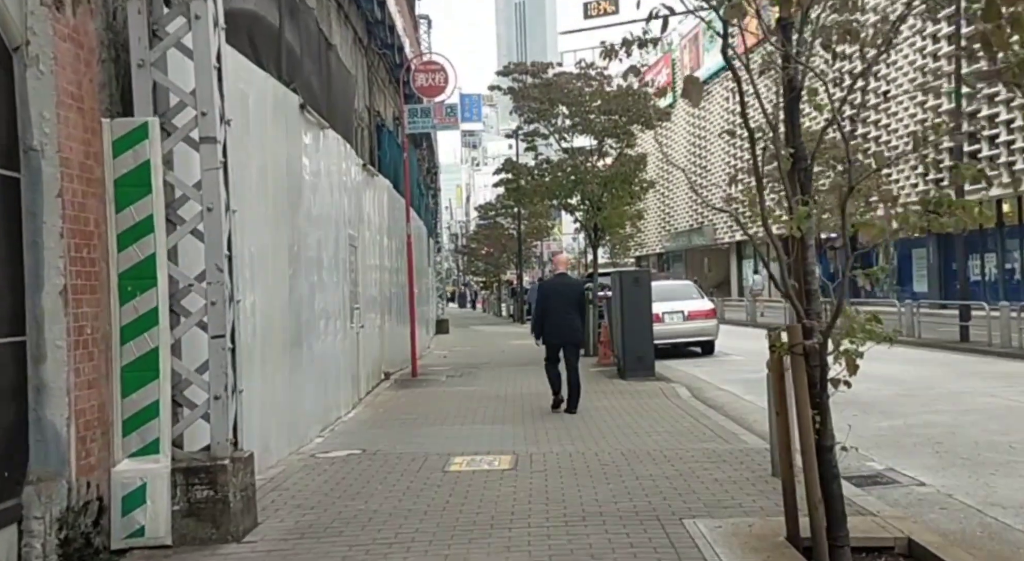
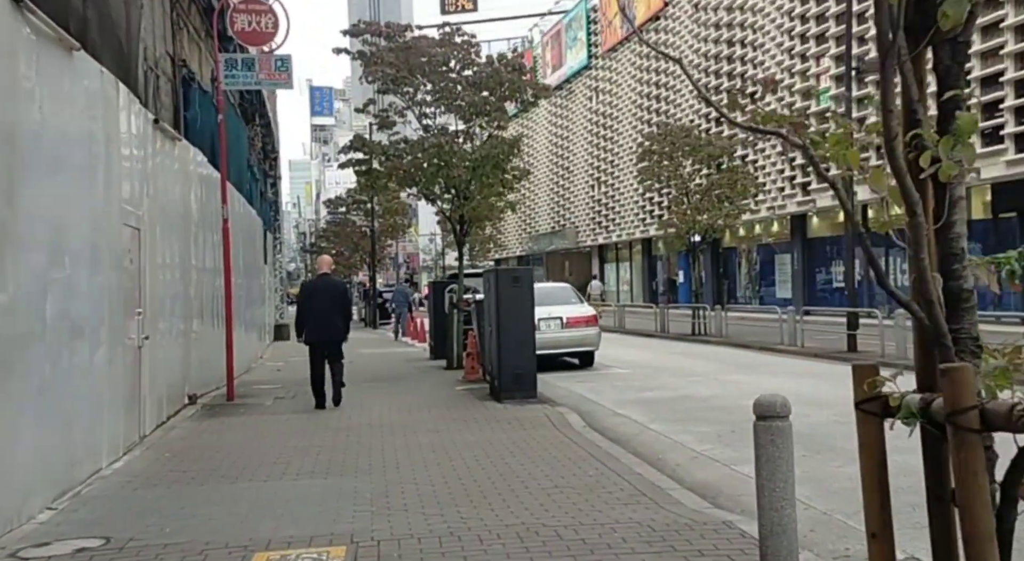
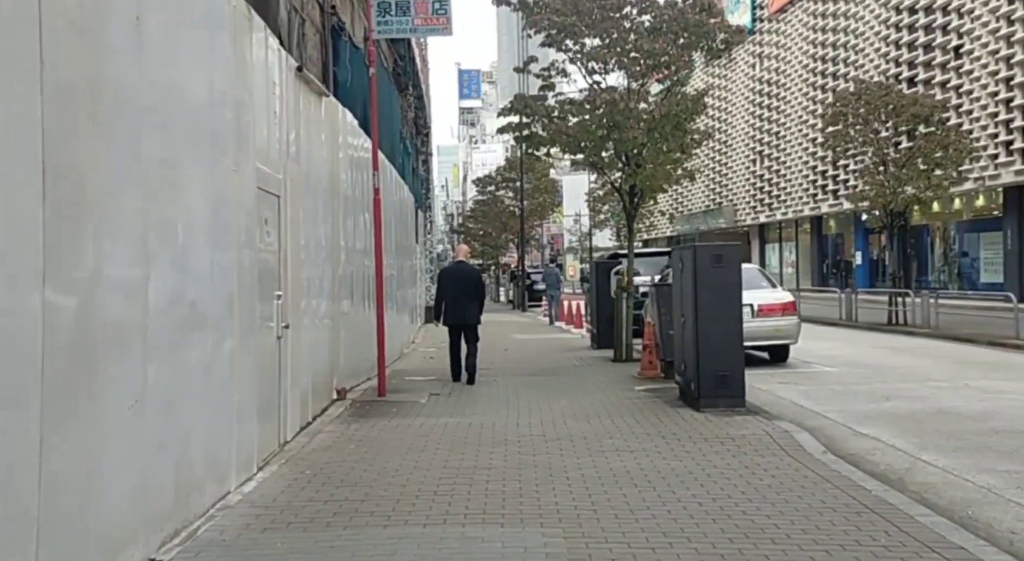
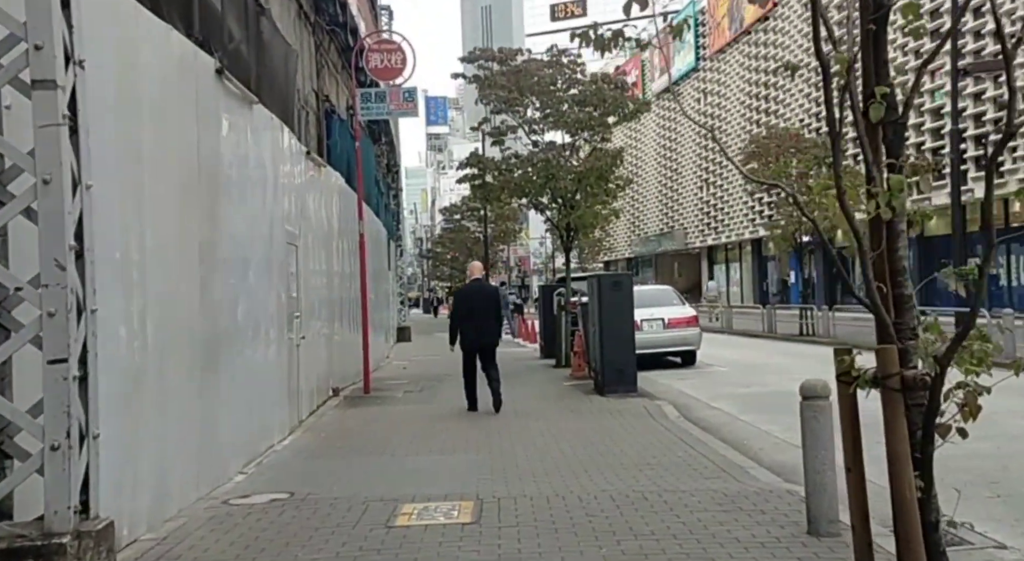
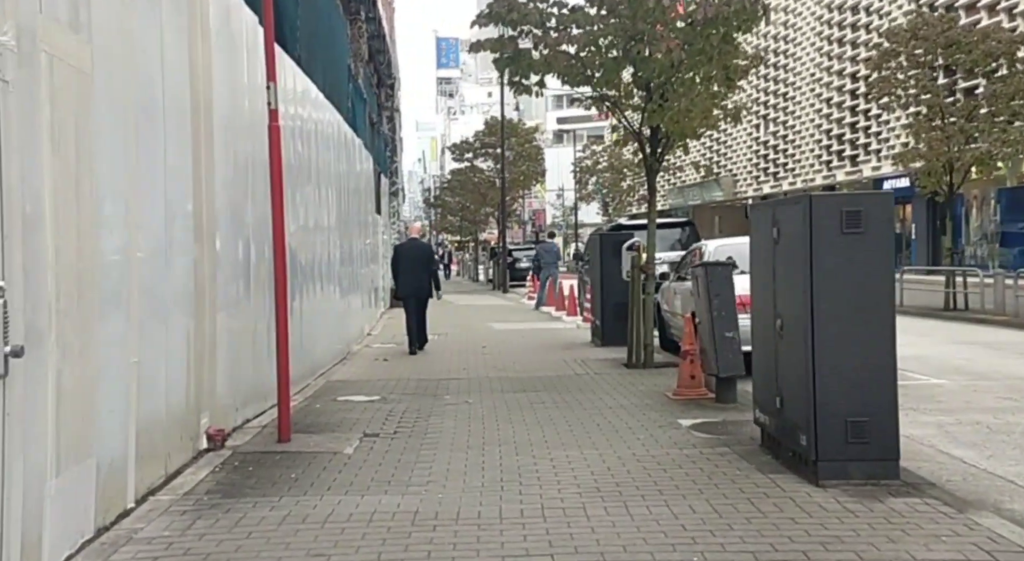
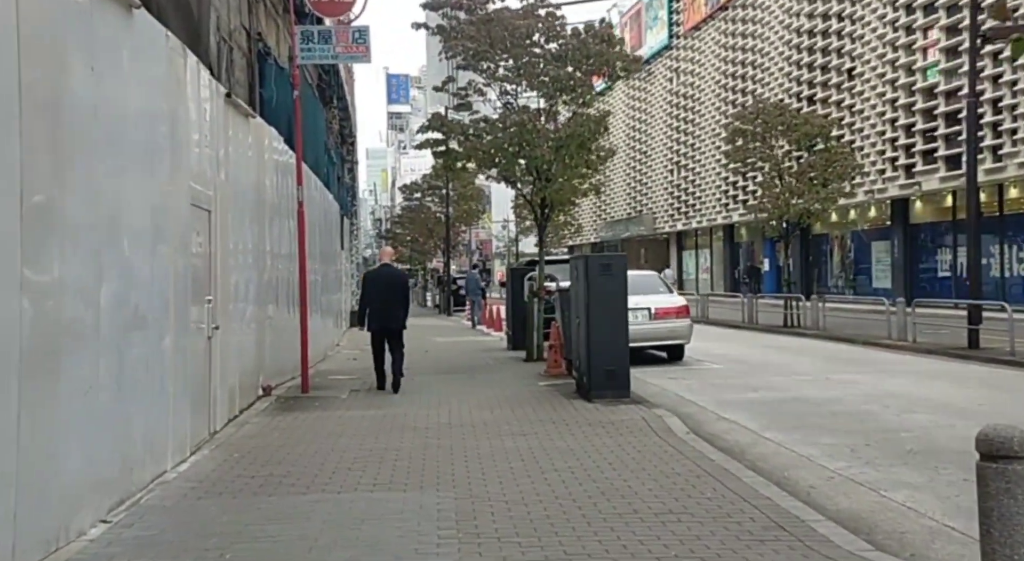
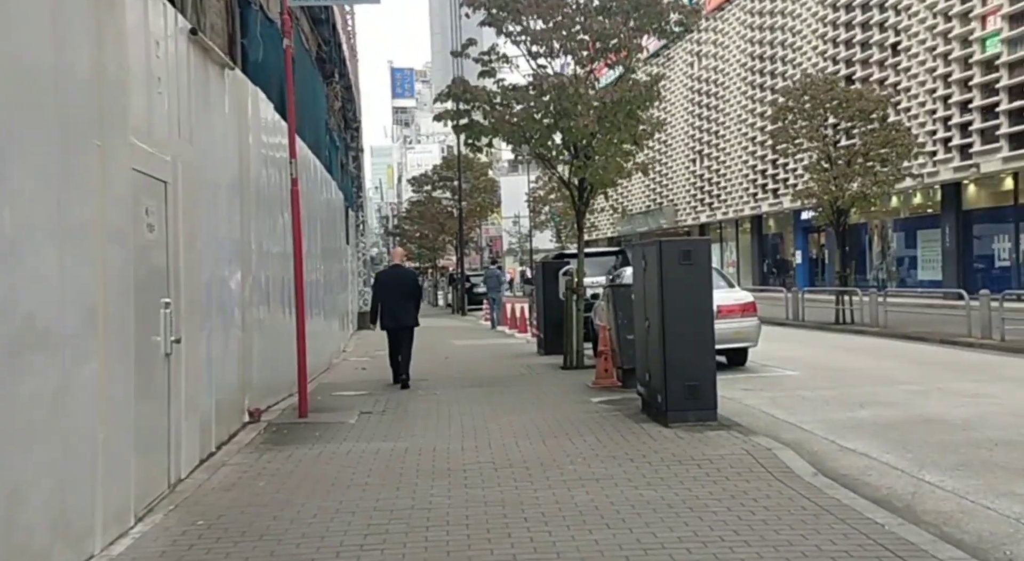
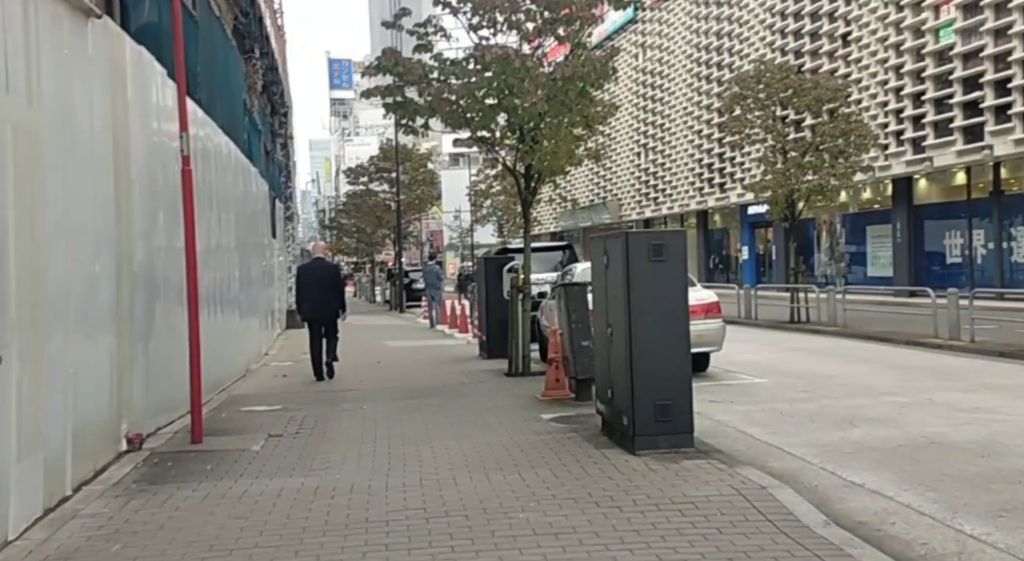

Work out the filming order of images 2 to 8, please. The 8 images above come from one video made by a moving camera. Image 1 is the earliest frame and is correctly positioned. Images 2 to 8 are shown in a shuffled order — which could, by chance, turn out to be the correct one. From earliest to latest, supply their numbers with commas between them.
4, 2, 6, 3, 7, 8, 5
